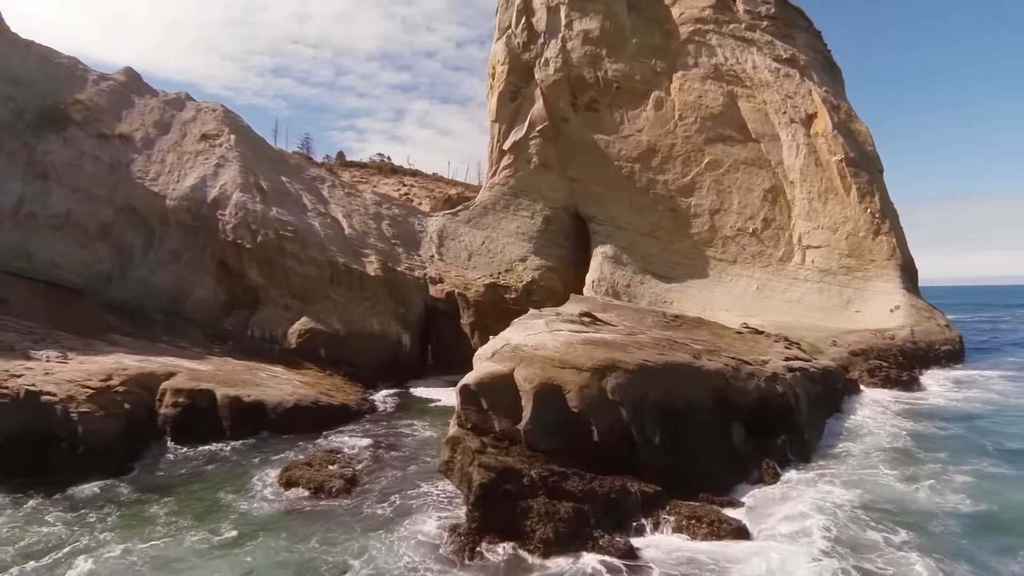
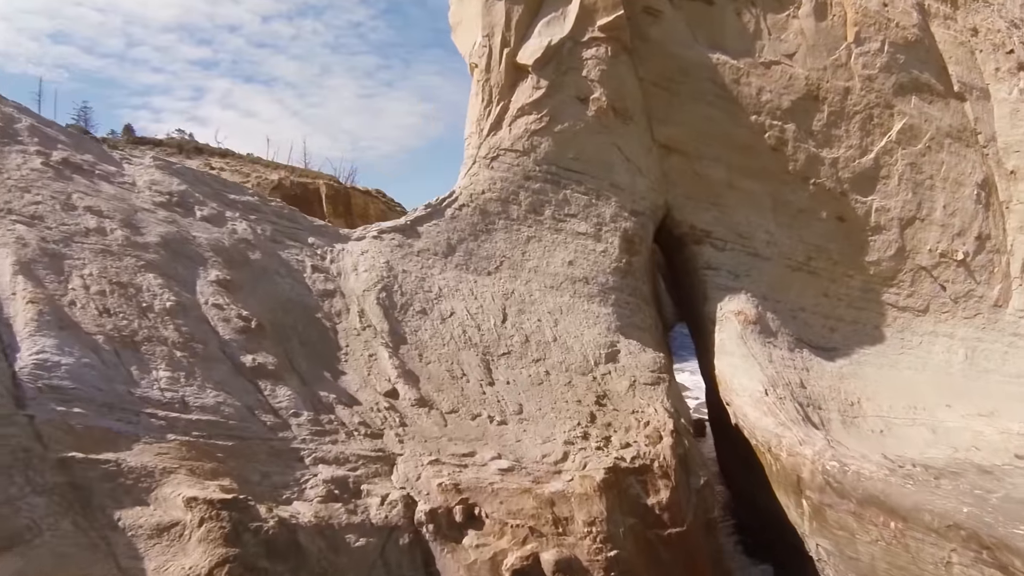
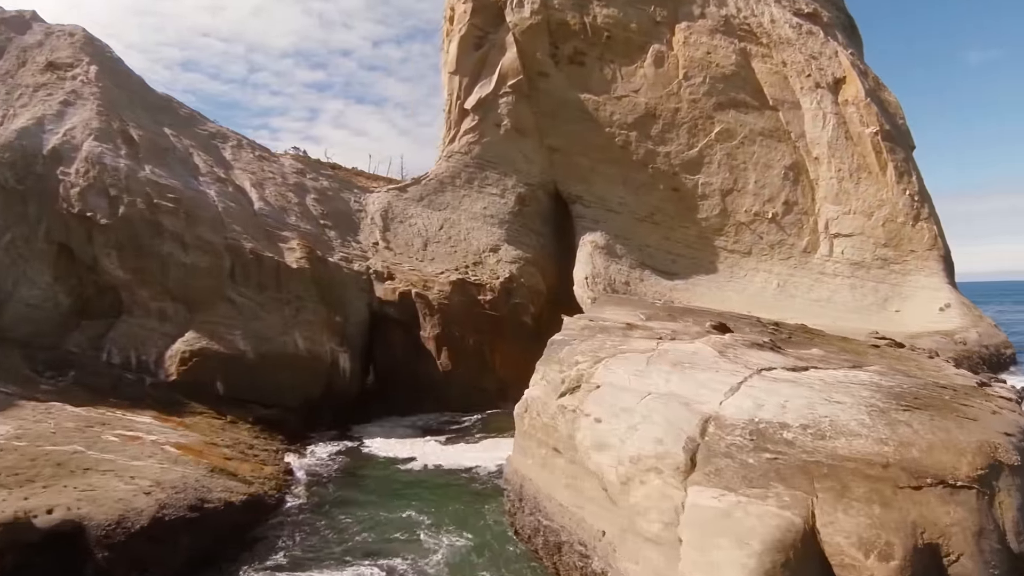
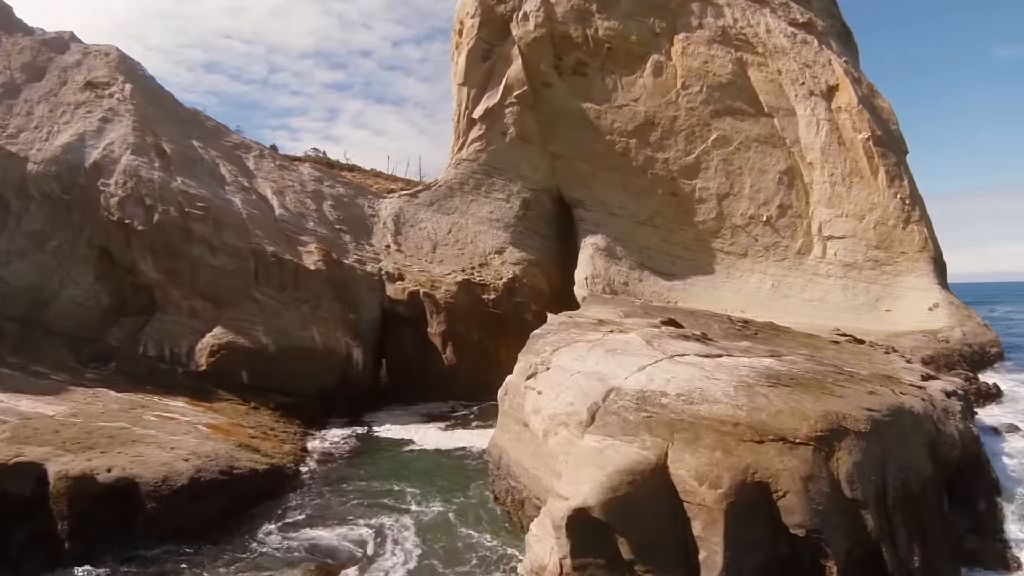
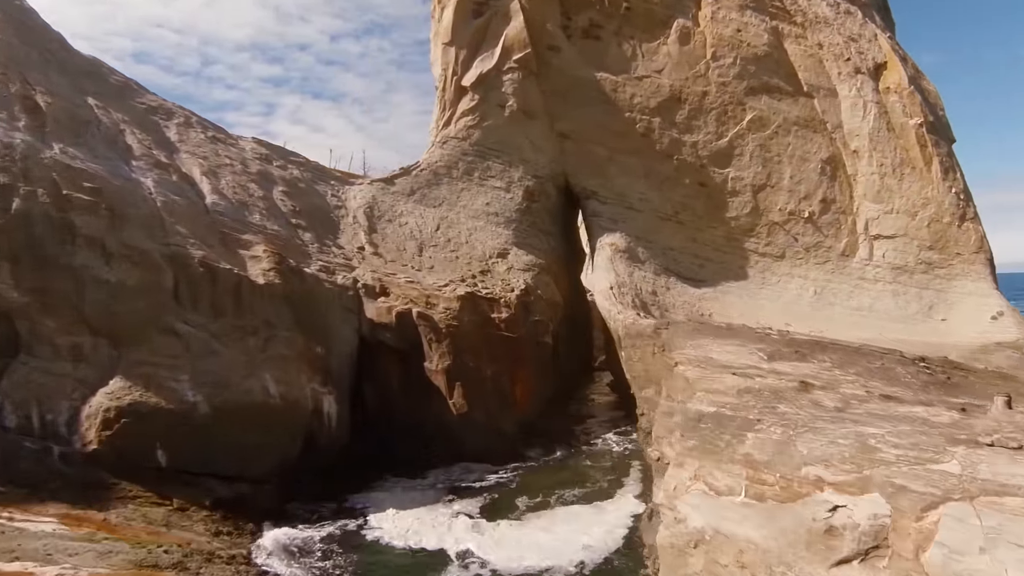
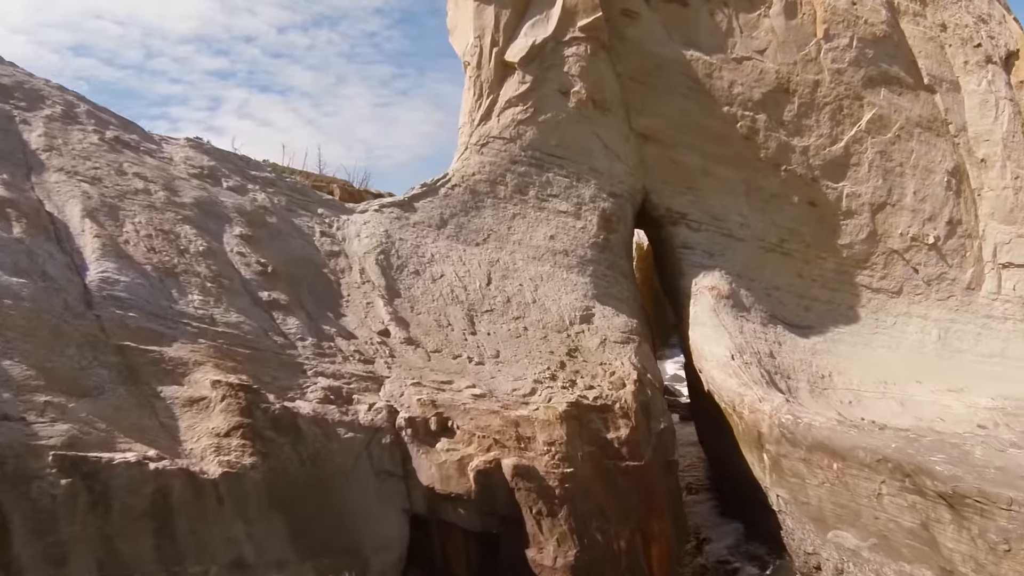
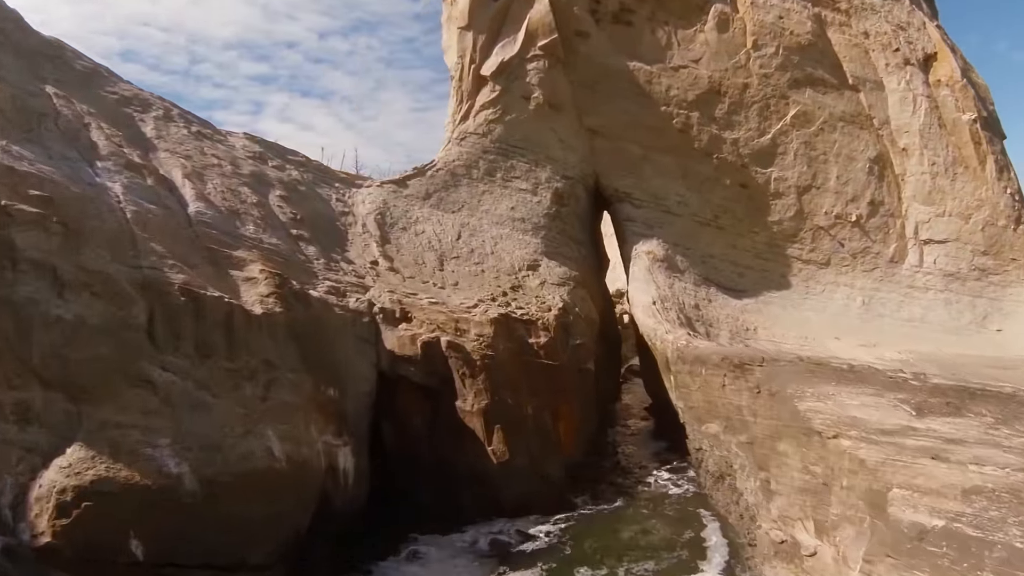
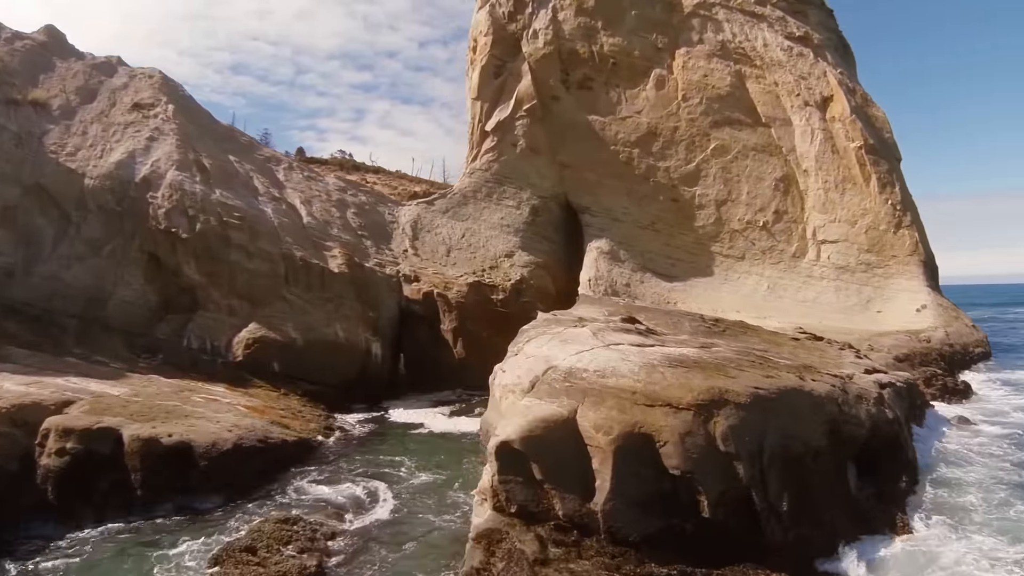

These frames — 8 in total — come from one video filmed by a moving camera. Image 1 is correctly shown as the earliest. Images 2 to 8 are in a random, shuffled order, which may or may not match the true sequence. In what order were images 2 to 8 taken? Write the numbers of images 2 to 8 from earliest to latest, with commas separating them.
8, 4, 3, 5, 7, 6, 2
